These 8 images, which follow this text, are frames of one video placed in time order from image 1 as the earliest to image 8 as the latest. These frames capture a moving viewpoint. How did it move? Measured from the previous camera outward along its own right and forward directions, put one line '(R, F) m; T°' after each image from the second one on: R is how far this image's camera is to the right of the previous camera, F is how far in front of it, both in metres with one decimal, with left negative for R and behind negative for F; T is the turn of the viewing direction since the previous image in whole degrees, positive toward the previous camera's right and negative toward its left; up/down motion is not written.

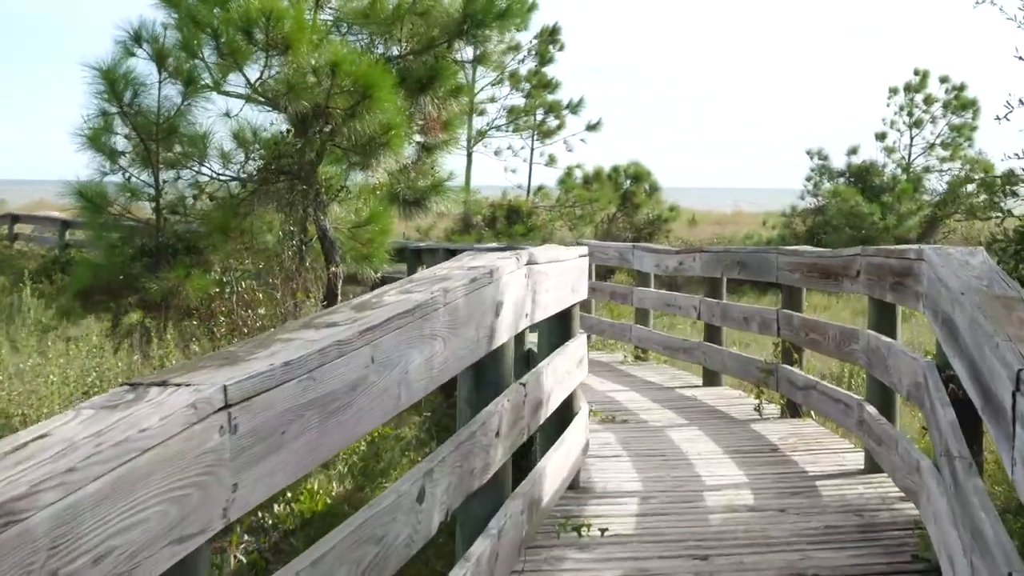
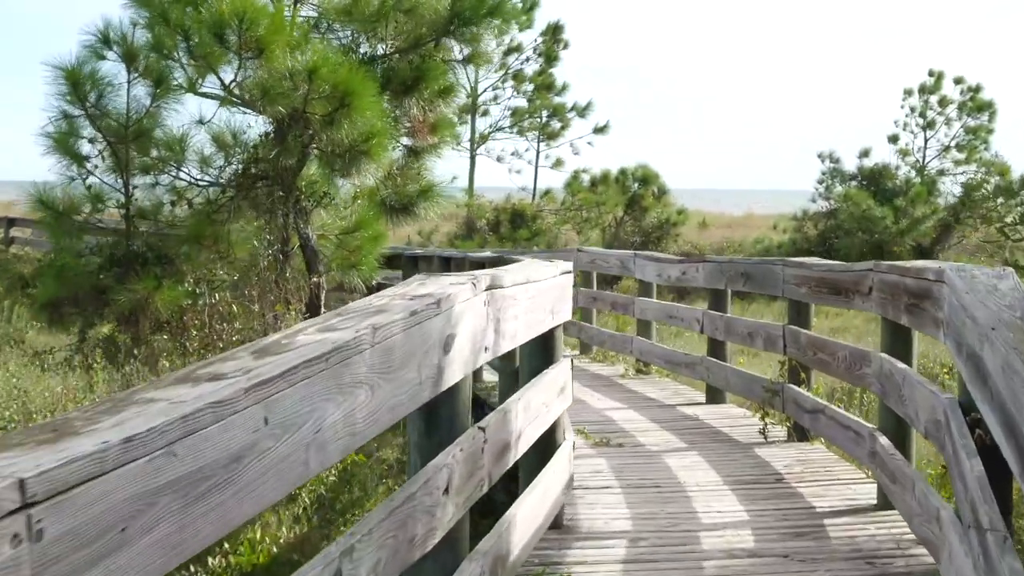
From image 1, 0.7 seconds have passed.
(+0.1, +0.4) m; 0°
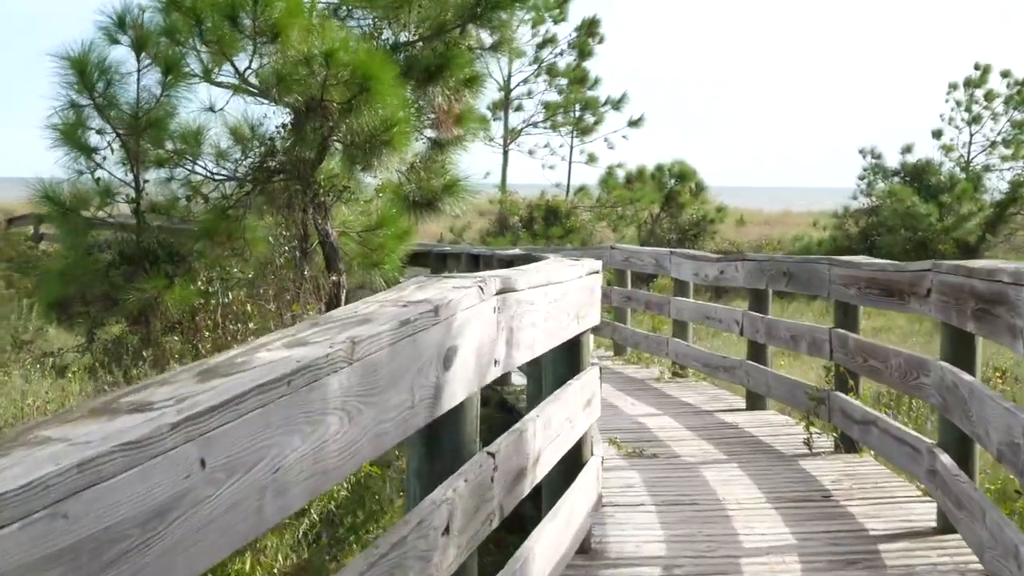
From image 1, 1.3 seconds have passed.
(0.0, +0.3) m; -1°
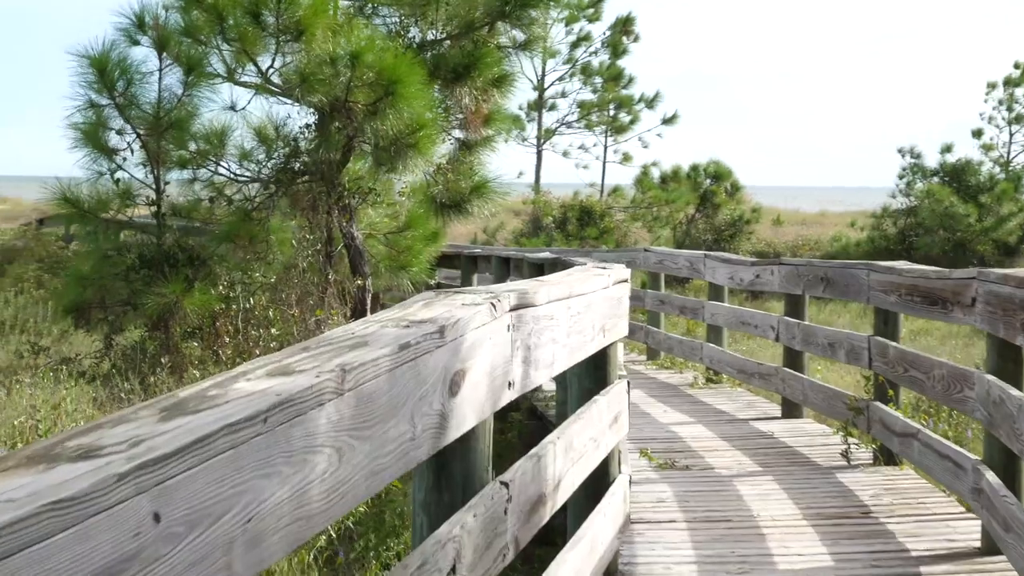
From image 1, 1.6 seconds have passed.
(0.0, +0.2) m; -1°
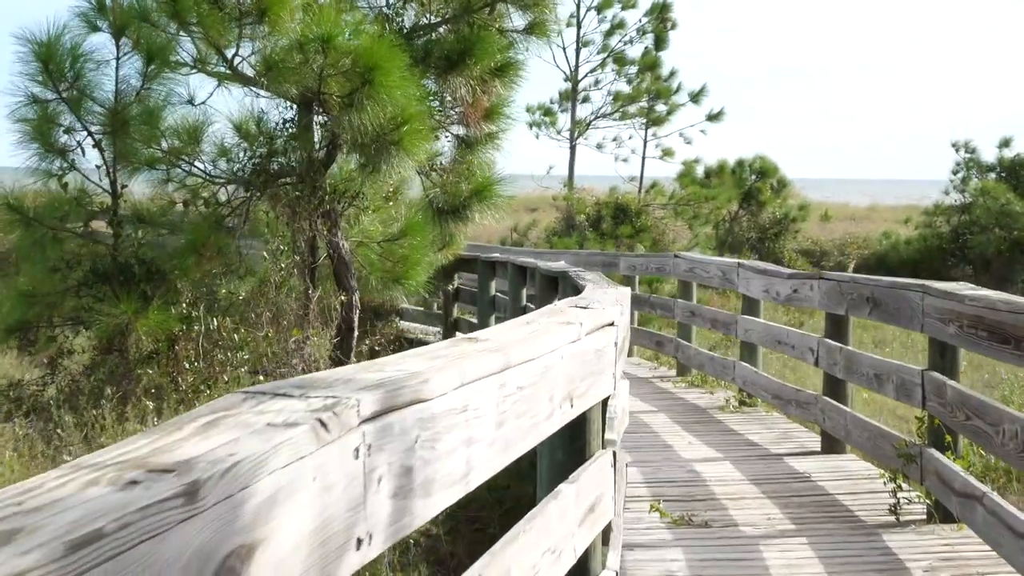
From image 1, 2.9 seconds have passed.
(+0.1, +0.7) m; -2°
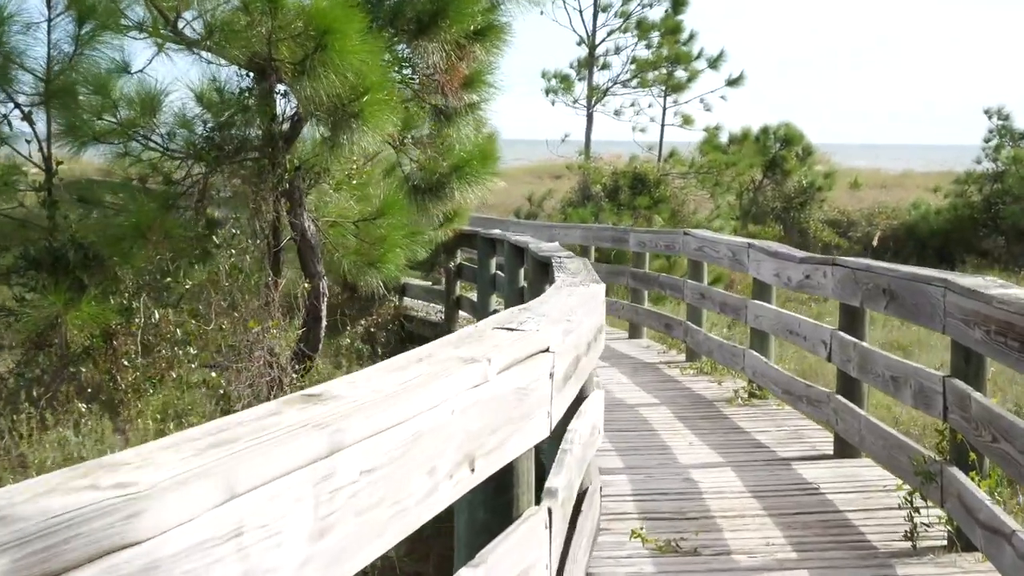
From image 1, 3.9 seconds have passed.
(+0.2, +0.5) m; -1°
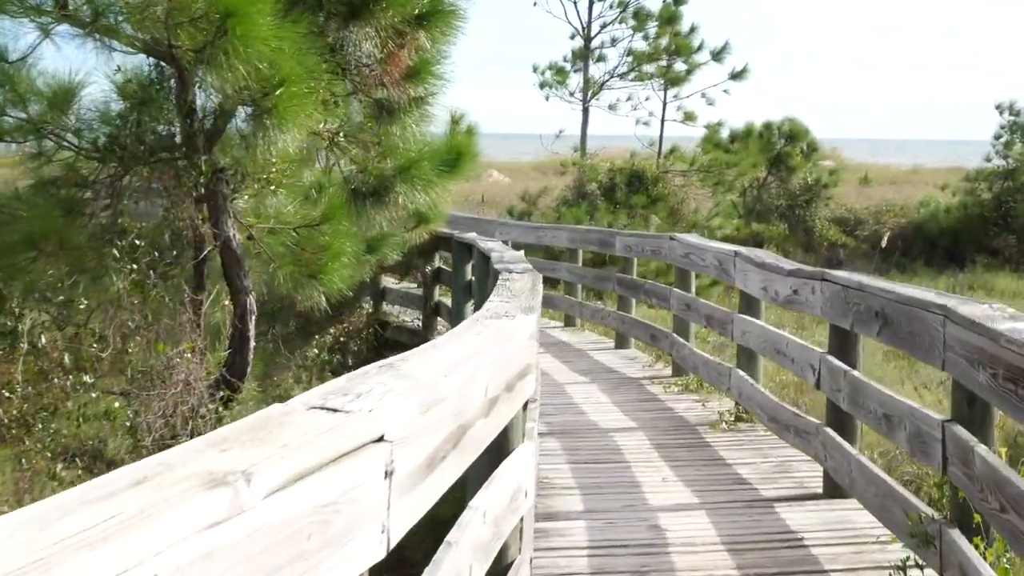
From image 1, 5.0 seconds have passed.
(+0.2, +0.6) m; 0°
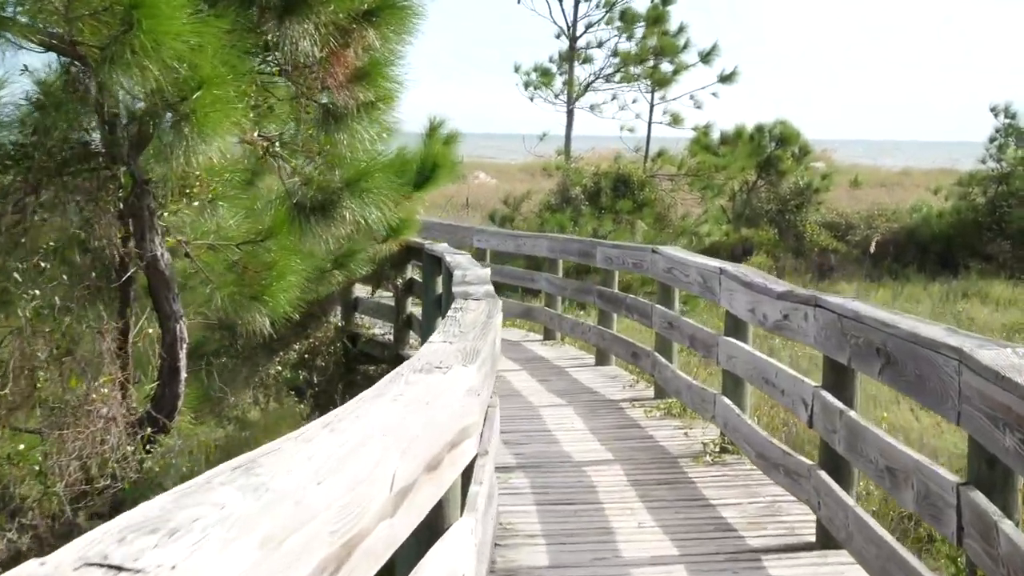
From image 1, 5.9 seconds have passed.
(+0.1, +0.5) m; 0°
